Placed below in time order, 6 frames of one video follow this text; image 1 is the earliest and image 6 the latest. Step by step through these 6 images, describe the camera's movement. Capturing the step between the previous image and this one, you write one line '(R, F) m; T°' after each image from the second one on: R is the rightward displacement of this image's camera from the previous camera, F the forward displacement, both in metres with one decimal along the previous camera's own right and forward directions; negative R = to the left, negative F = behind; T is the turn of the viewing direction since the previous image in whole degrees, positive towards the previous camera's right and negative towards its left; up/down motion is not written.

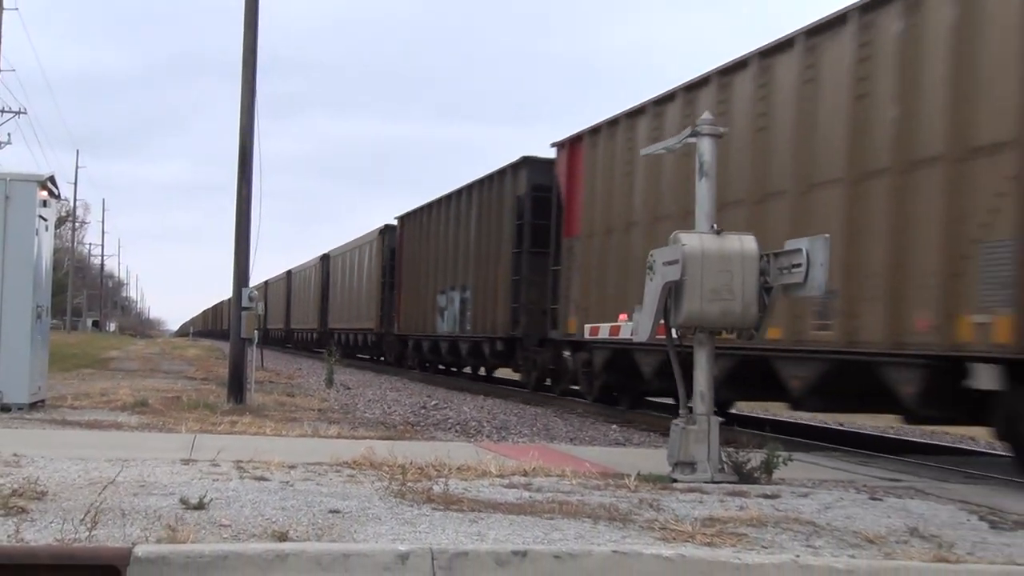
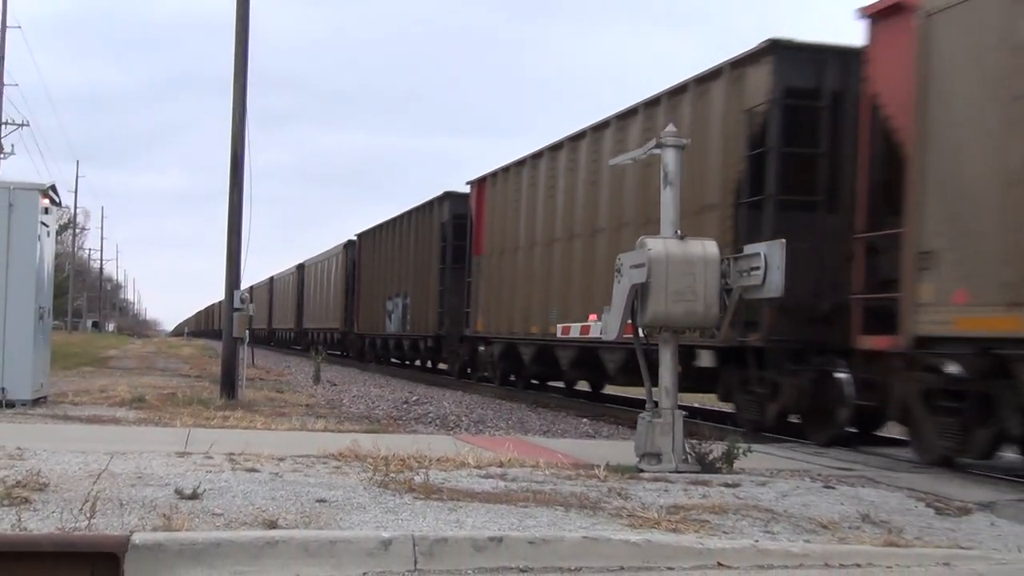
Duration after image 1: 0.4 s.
(+0.1, -0.3) m; 0°
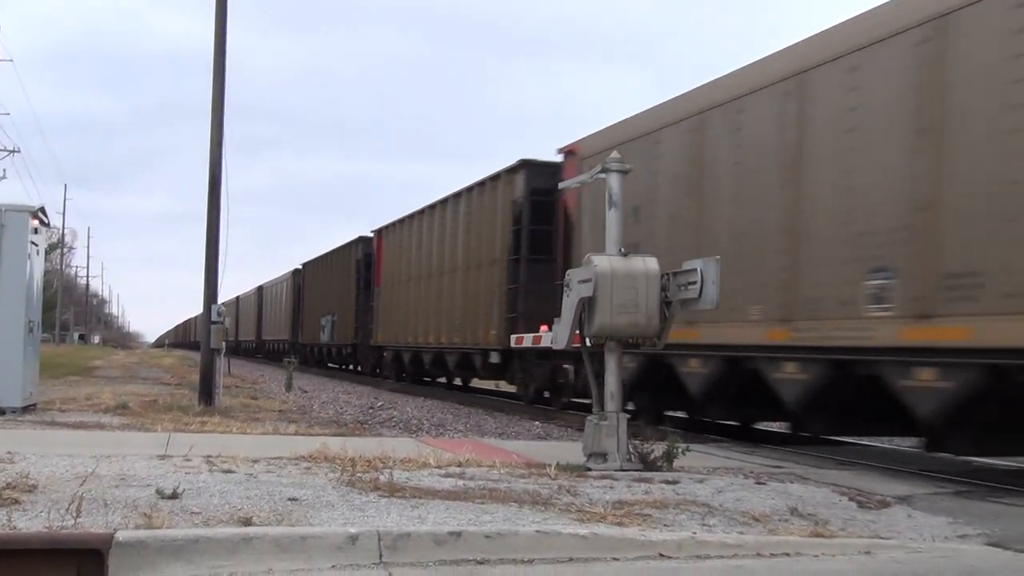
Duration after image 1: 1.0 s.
(+0.2, -0.5) m; +1°
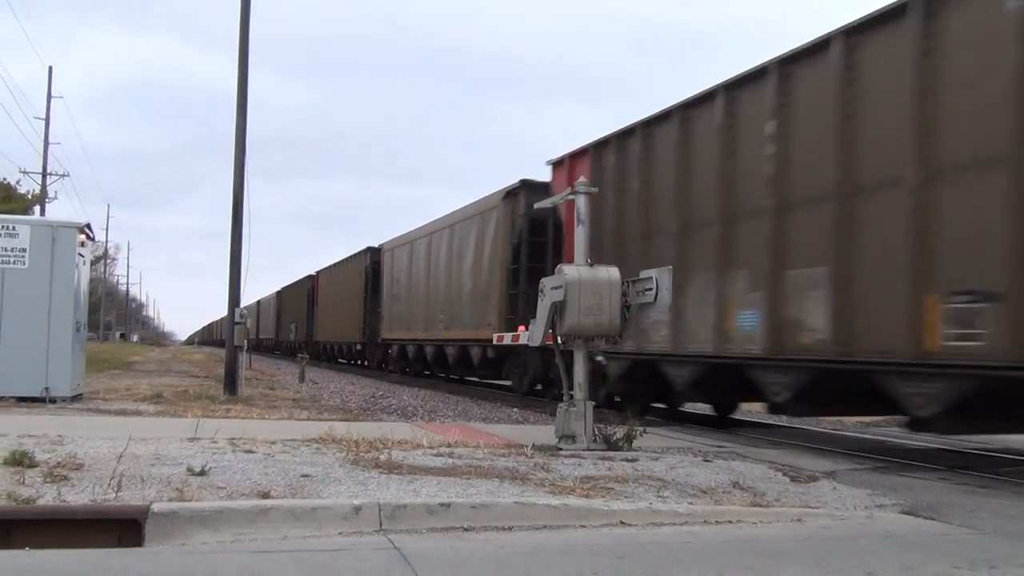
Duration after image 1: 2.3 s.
(+0.1, -1.0) m; +1°
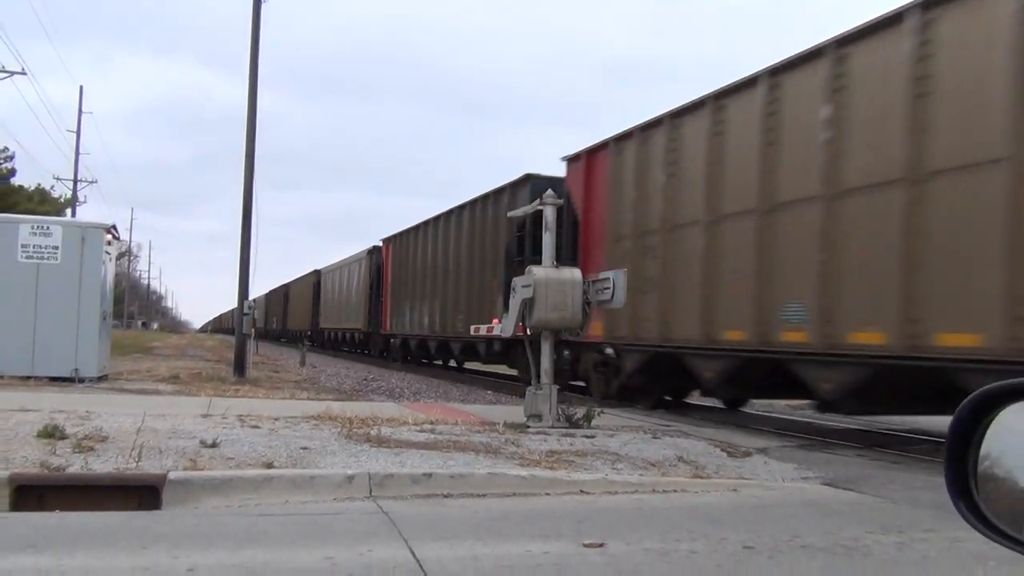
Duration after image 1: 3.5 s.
(0.0, -1.0) m; +1°
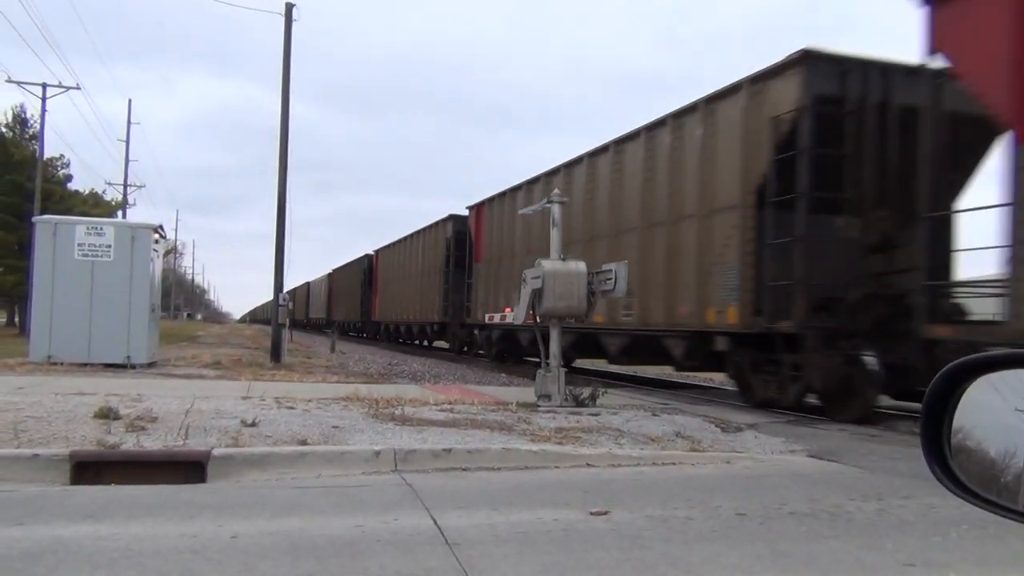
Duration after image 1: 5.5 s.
(0.0, -0.8) m; -1°
